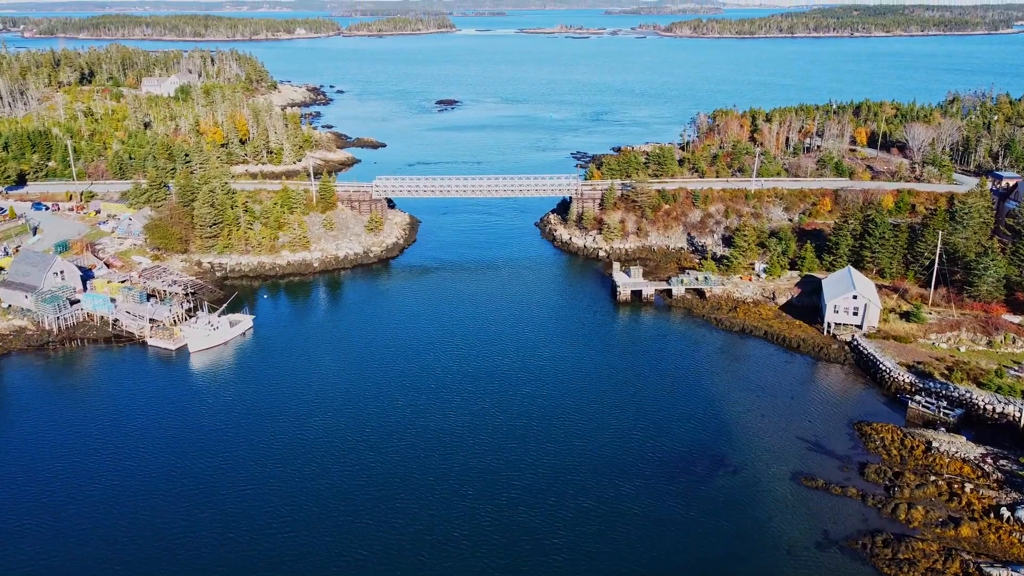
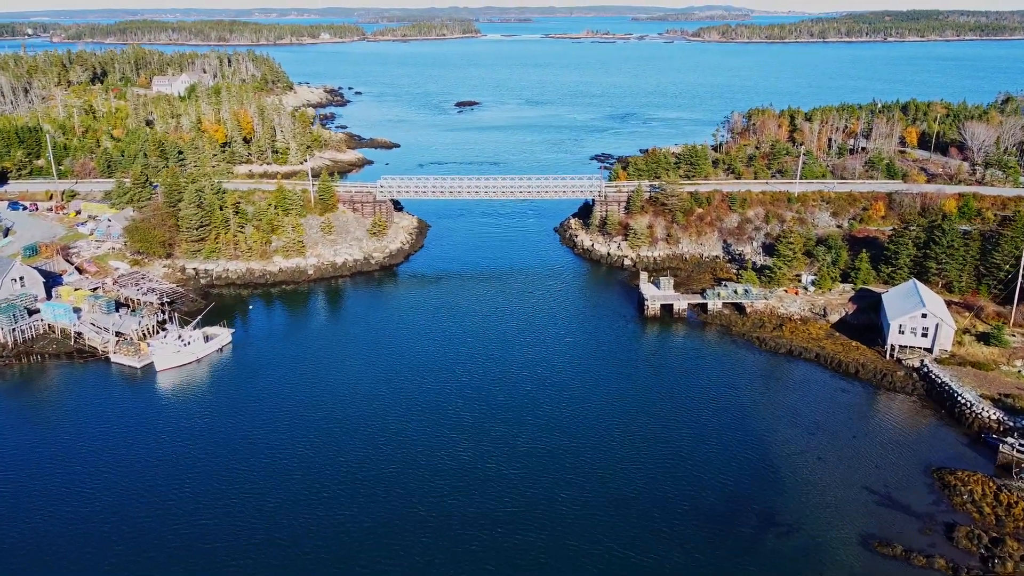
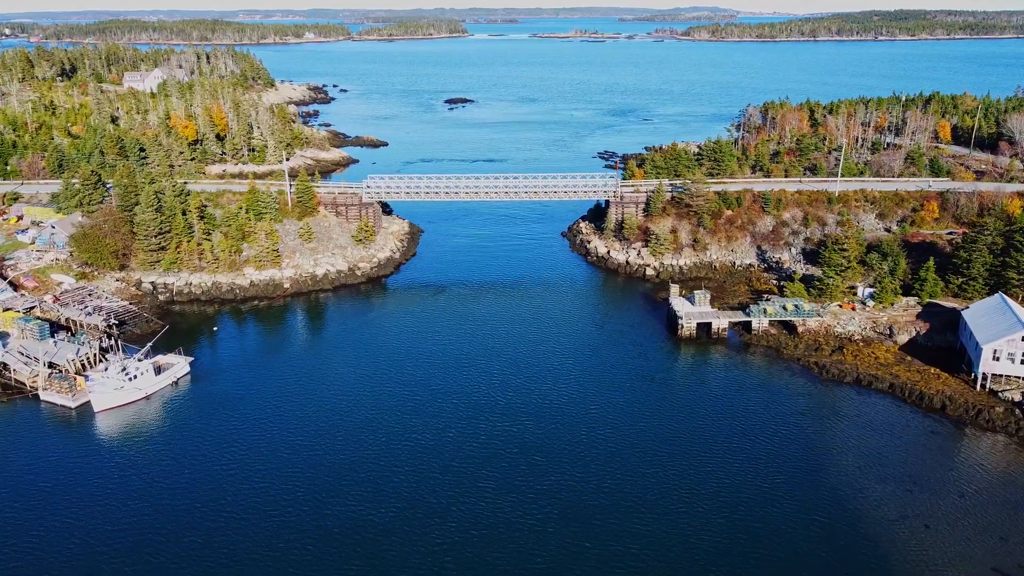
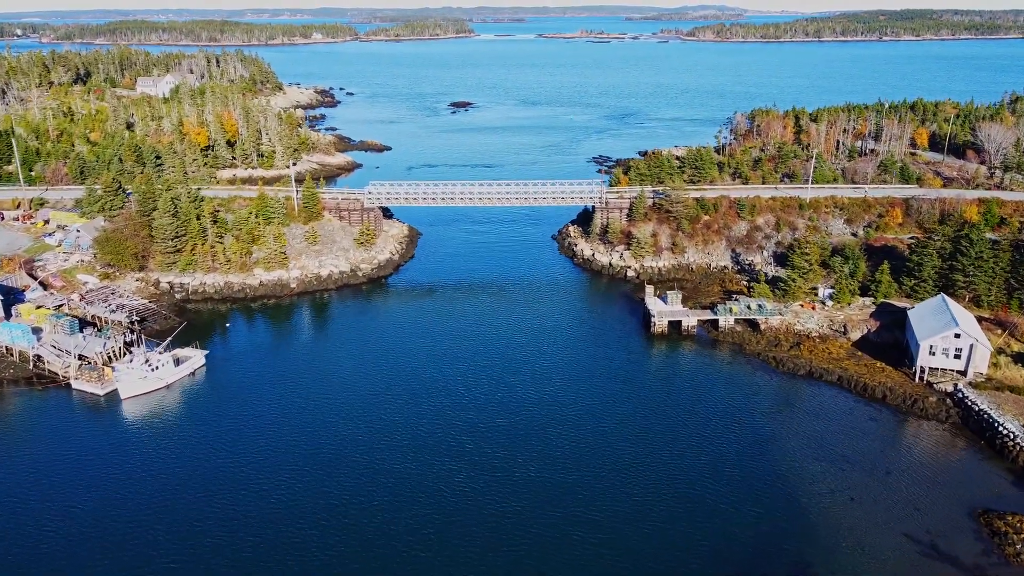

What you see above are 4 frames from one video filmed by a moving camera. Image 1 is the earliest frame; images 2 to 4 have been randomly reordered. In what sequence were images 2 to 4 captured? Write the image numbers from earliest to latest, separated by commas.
2, 4, 3
